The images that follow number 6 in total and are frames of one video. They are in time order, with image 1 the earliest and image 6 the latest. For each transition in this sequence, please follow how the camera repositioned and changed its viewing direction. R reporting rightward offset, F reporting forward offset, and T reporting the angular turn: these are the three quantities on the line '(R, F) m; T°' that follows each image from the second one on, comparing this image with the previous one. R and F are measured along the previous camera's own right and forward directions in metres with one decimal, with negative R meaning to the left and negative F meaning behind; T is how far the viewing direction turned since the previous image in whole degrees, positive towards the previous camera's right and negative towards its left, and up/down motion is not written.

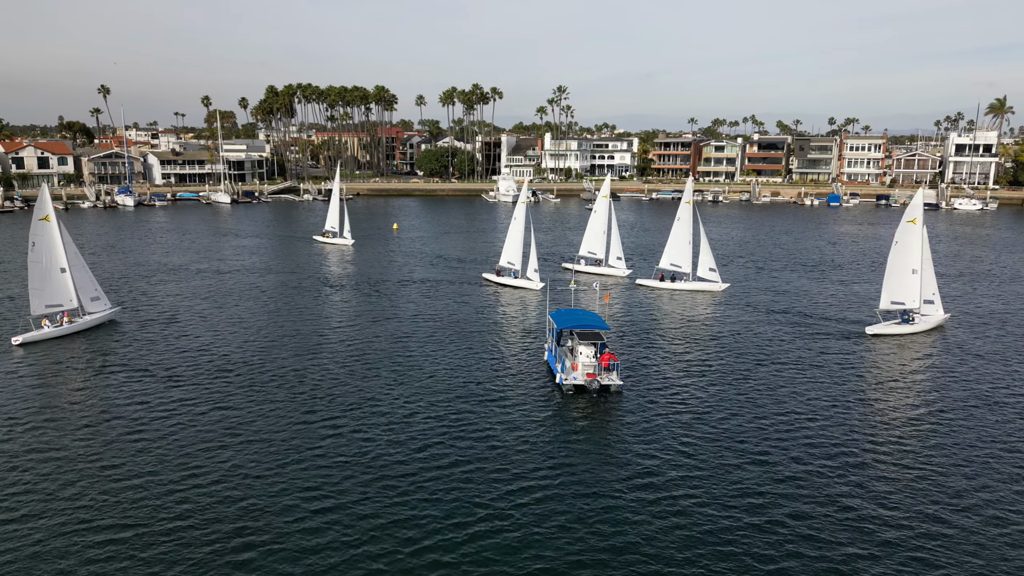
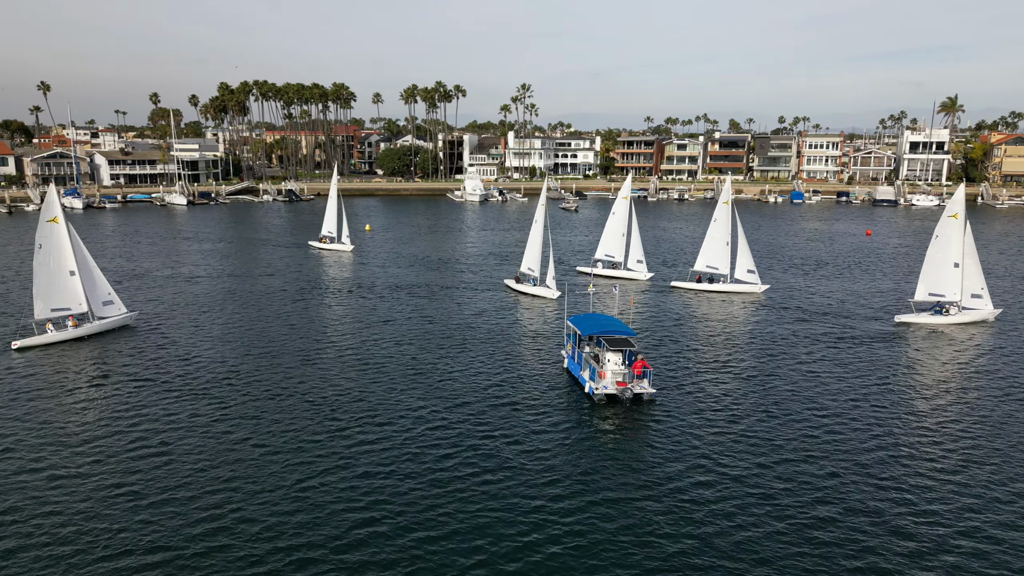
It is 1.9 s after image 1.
(-3.5, +2.2) m; +4°
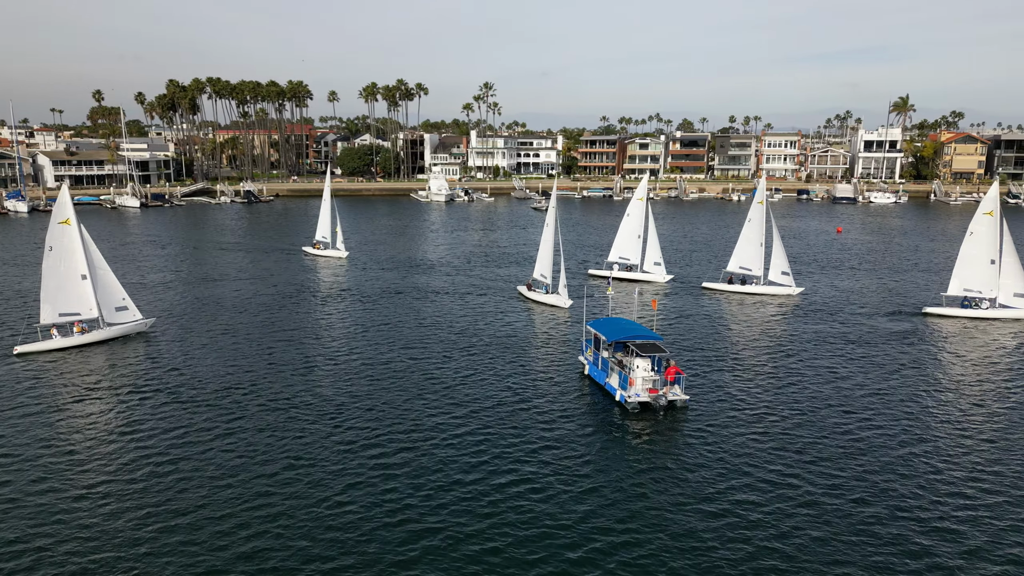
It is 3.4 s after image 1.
(-3.5, +1.7) m; +4°
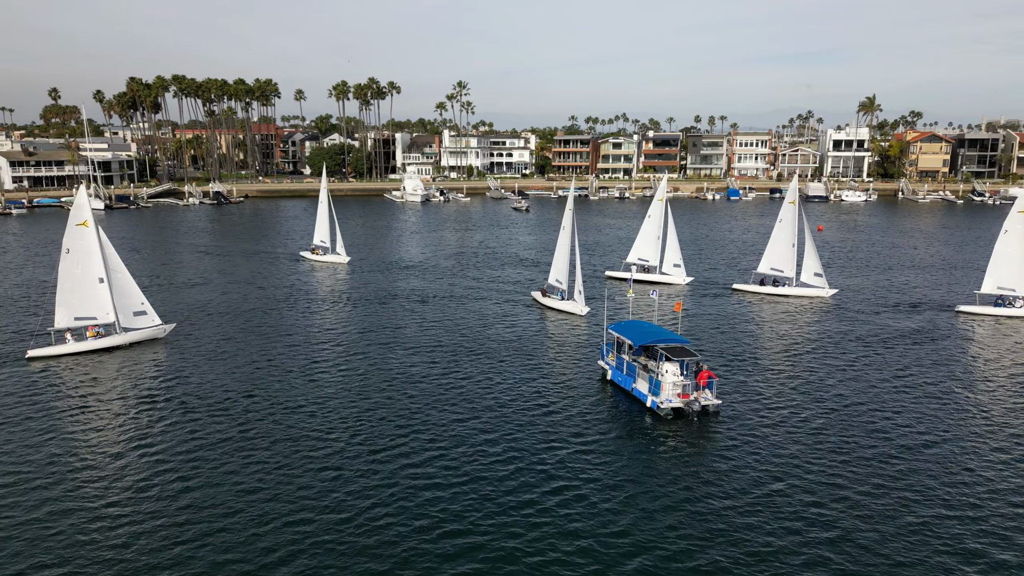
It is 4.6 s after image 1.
(-2.8, +1.2) m; +3°
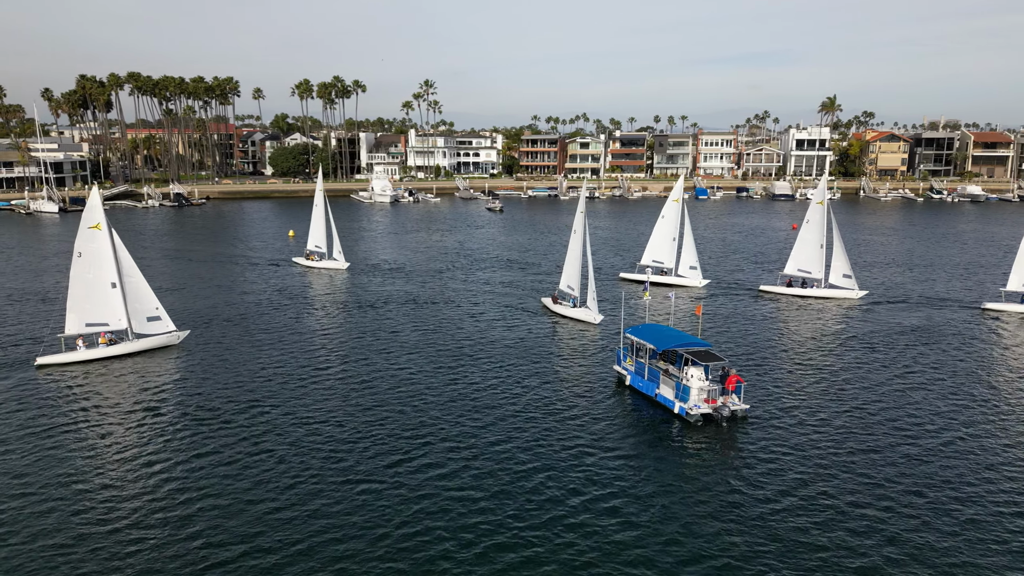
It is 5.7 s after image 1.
(-2.9, +1.2) m; +3°
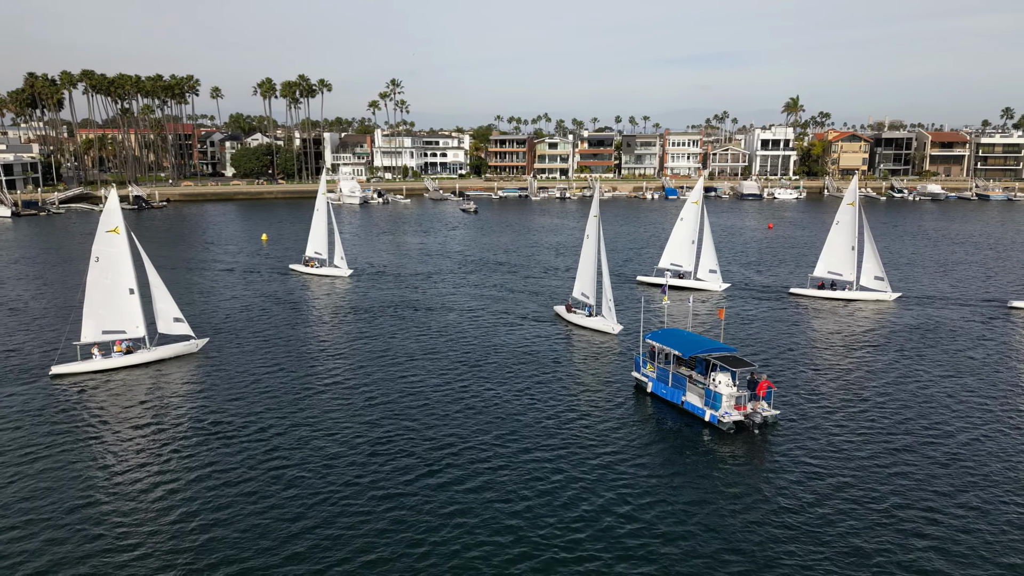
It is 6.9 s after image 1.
(-3.0, +1.0) m; +3°
